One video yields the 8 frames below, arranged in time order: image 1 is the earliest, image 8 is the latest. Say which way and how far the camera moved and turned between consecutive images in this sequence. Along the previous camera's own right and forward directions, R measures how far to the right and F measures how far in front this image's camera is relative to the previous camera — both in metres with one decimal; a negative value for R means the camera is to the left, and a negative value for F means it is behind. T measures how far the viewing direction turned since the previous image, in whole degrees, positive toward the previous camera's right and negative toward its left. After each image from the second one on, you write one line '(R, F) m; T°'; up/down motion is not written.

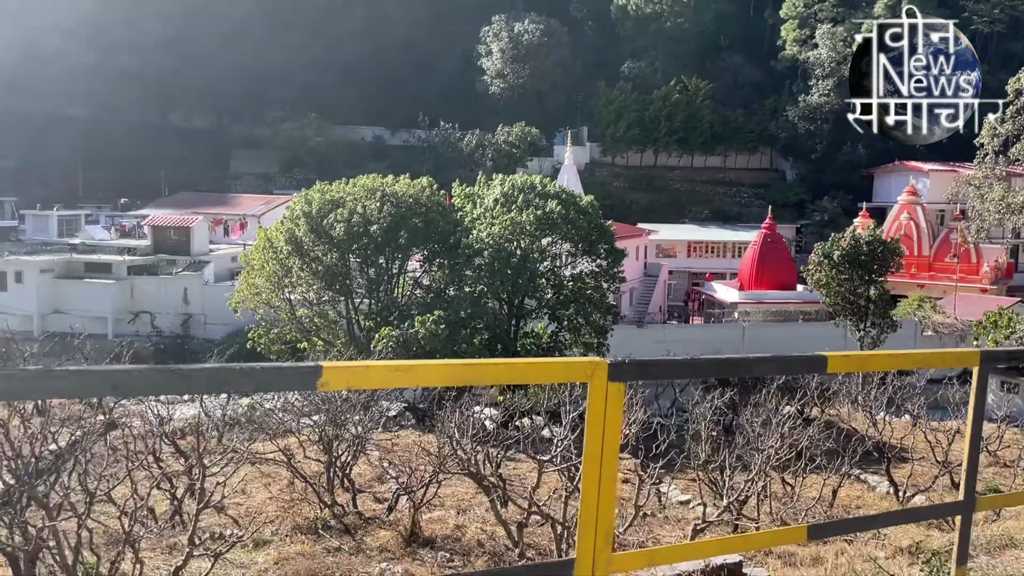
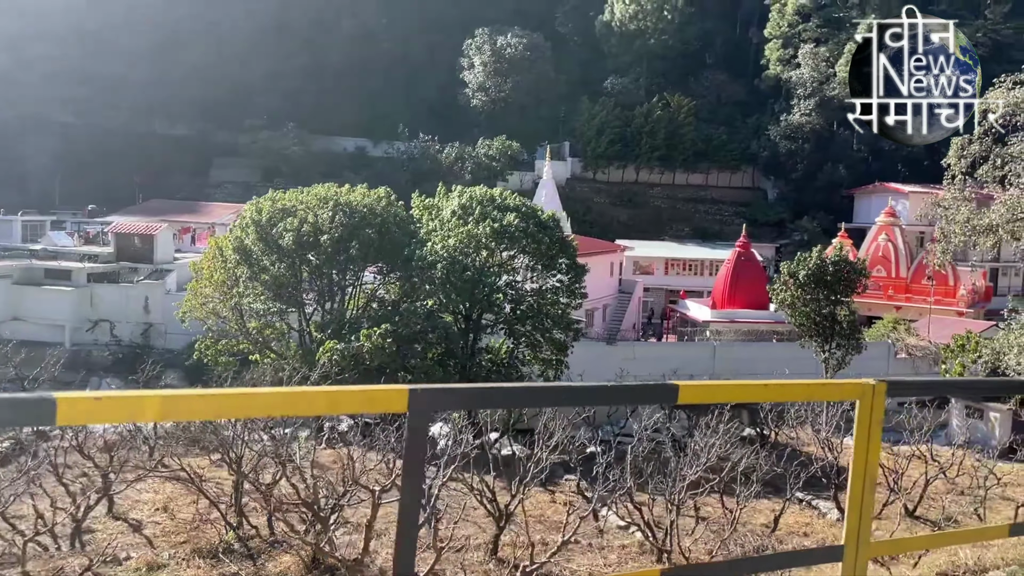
(+0.6, +0.3) m; +1°
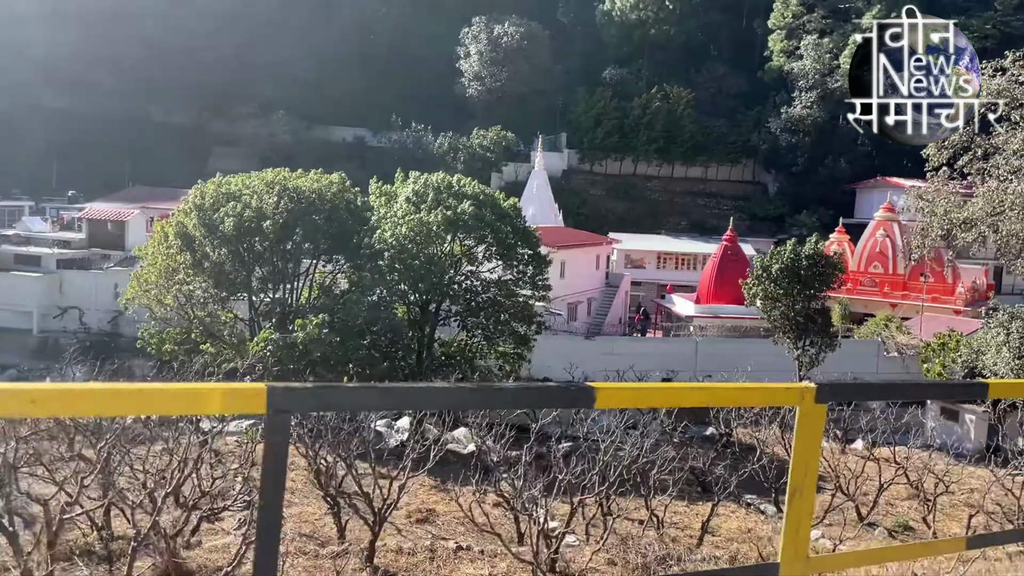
(+1.0, +0.5) m; -1°
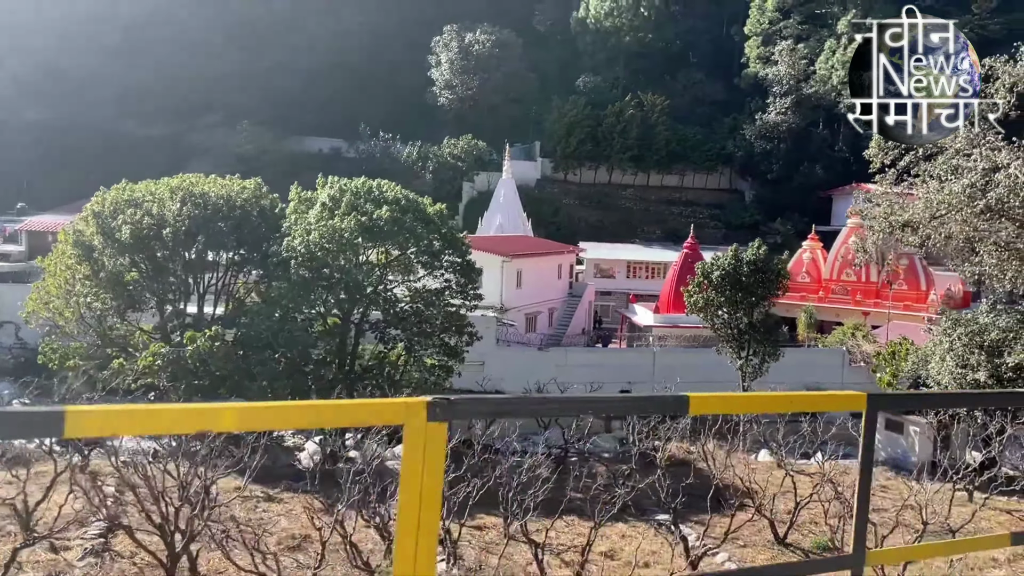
(+1.3, +0.7) m; 0°
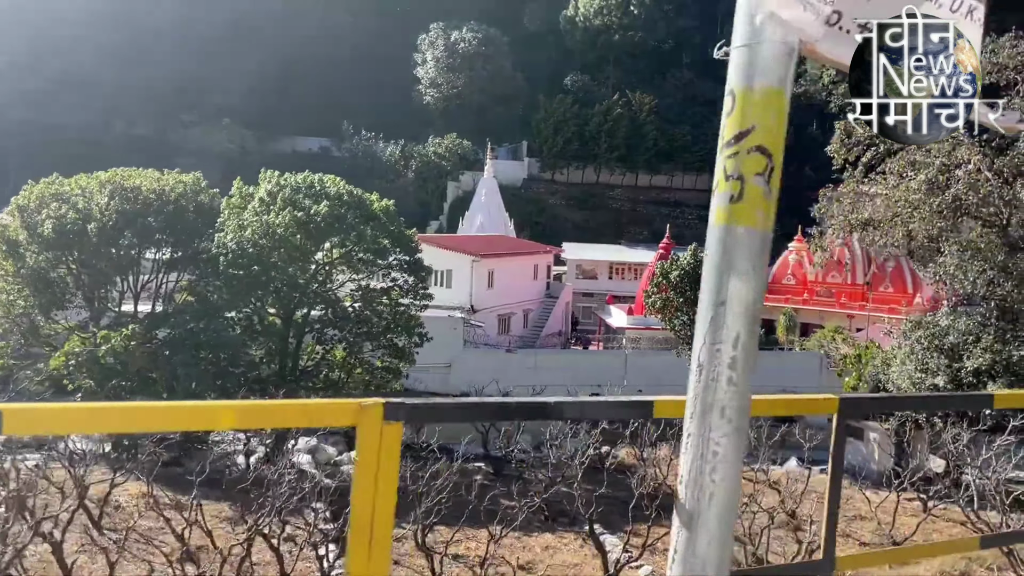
(+1.0, +0.5) m; 0°
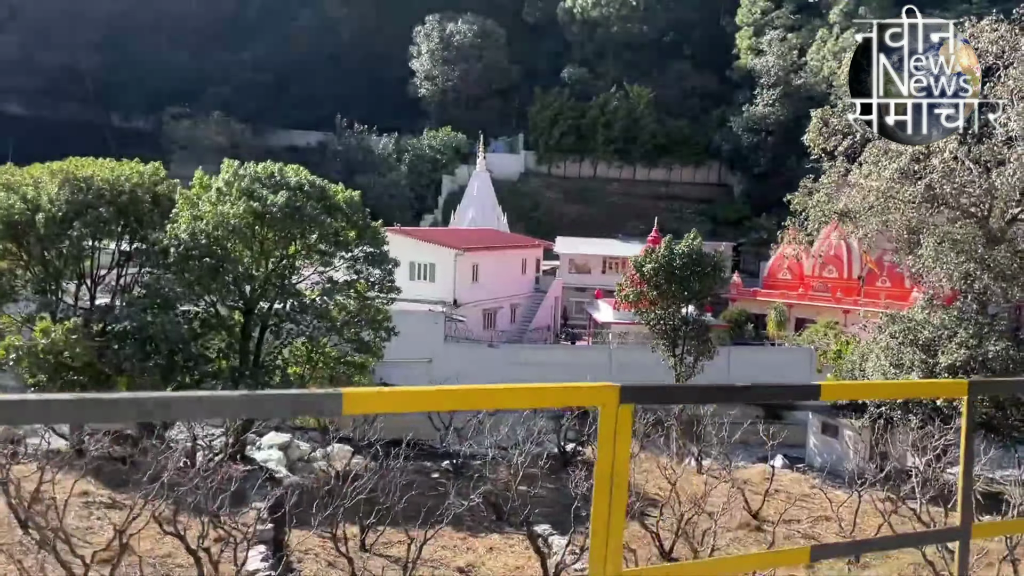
(+0.7, +0.4) m; -1°
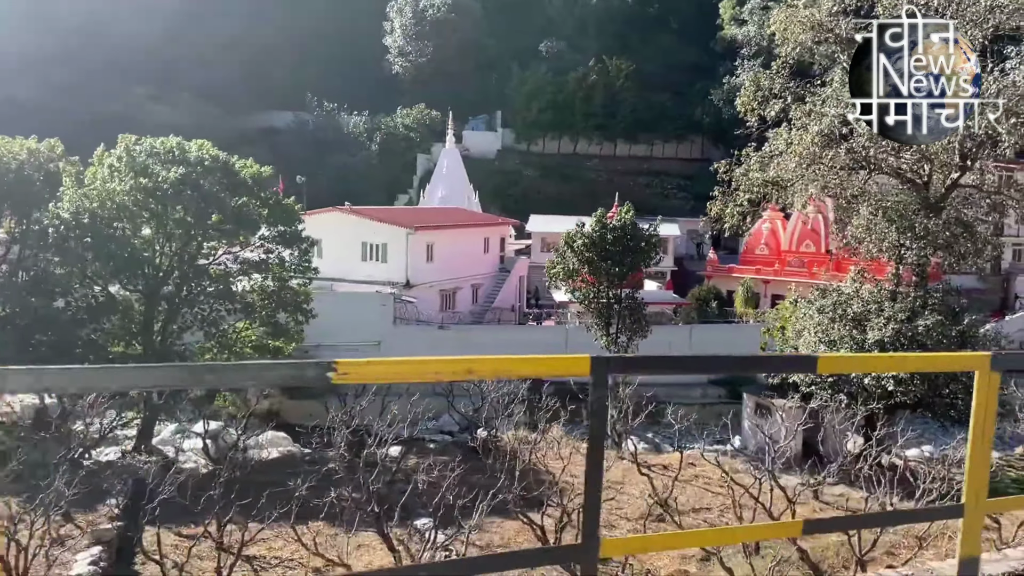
(+1.4, +0.7) m; -1°
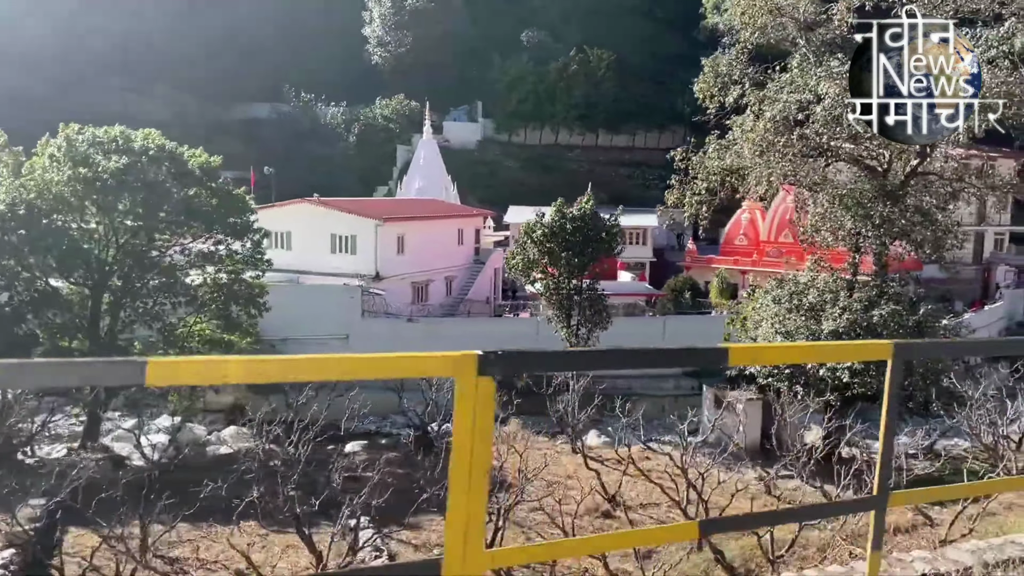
(+0.6, +0.3) m; 0°
